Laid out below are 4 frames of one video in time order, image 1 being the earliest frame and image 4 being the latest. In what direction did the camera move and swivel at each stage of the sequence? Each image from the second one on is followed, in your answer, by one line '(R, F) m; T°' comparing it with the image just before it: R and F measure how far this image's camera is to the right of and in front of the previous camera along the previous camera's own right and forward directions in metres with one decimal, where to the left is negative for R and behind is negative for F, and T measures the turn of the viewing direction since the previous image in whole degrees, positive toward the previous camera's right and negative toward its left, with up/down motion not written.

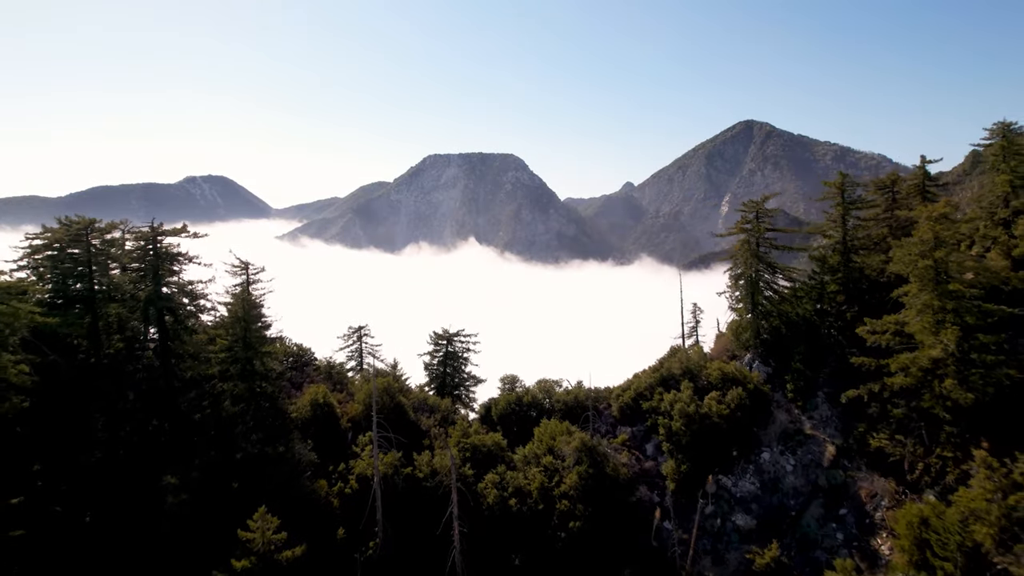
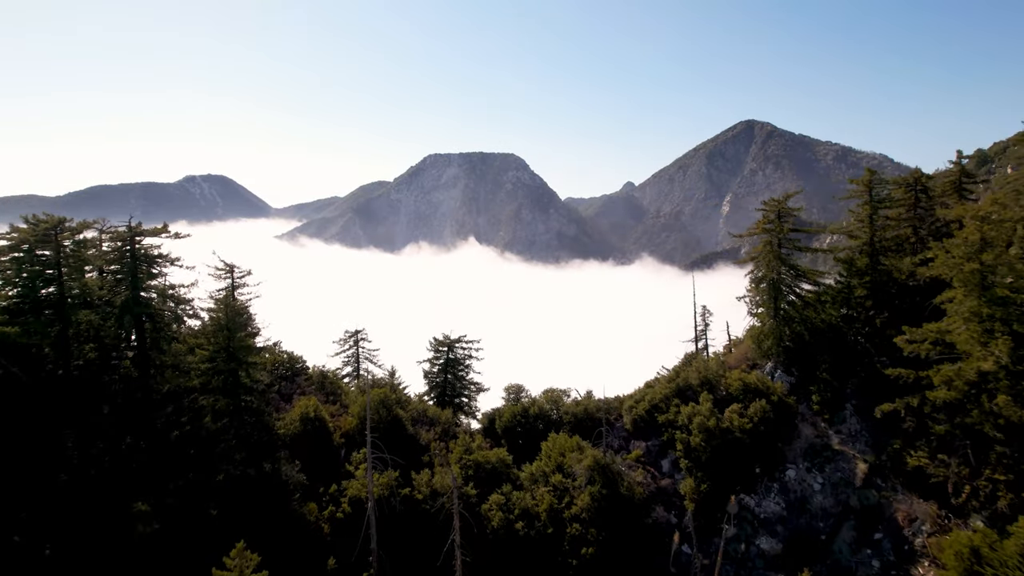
(-0.2, +1.8) m; 0°
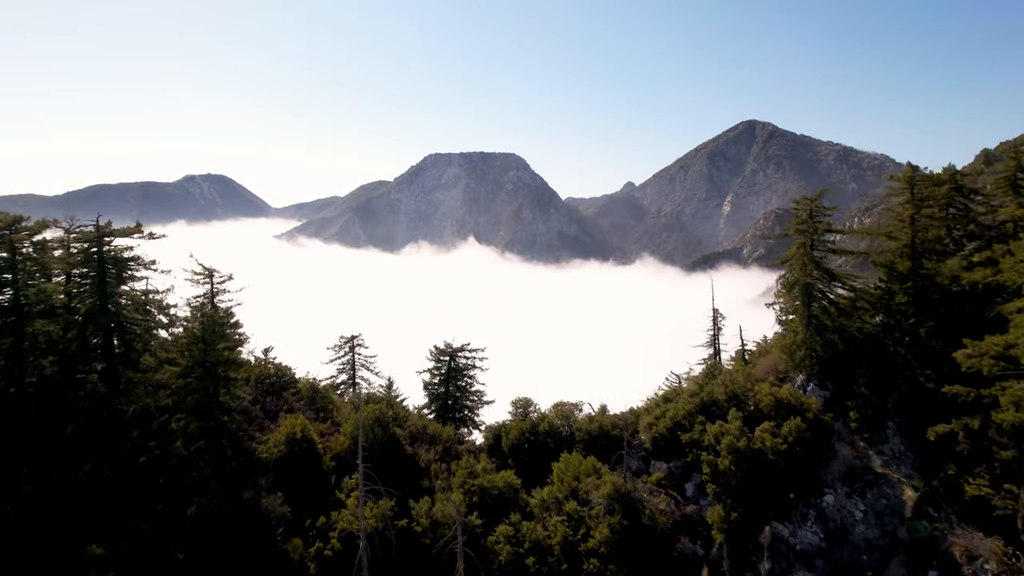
(-0.3, +2.3) m; 0°
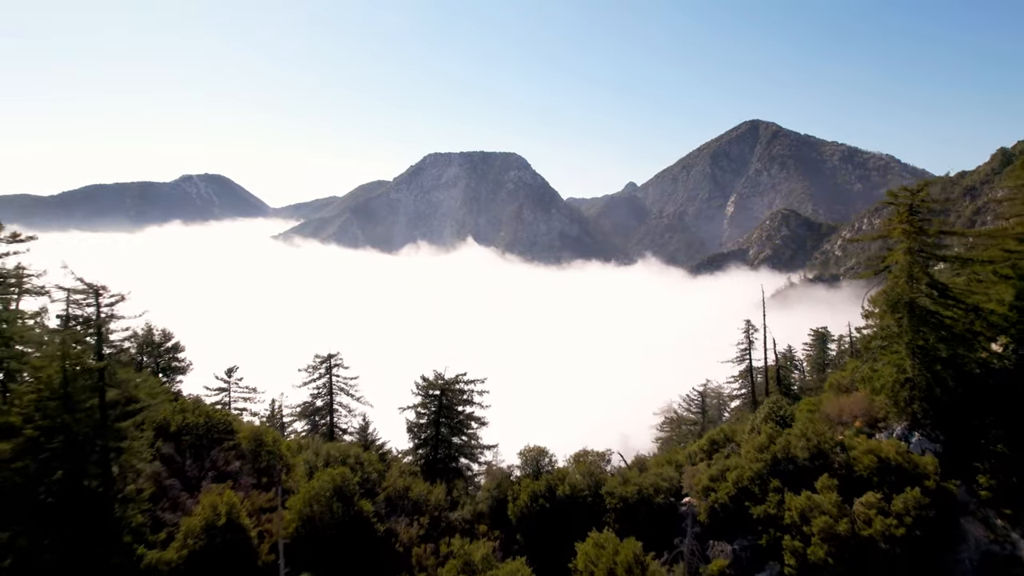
(-0.2, +5.9) m; 0°
